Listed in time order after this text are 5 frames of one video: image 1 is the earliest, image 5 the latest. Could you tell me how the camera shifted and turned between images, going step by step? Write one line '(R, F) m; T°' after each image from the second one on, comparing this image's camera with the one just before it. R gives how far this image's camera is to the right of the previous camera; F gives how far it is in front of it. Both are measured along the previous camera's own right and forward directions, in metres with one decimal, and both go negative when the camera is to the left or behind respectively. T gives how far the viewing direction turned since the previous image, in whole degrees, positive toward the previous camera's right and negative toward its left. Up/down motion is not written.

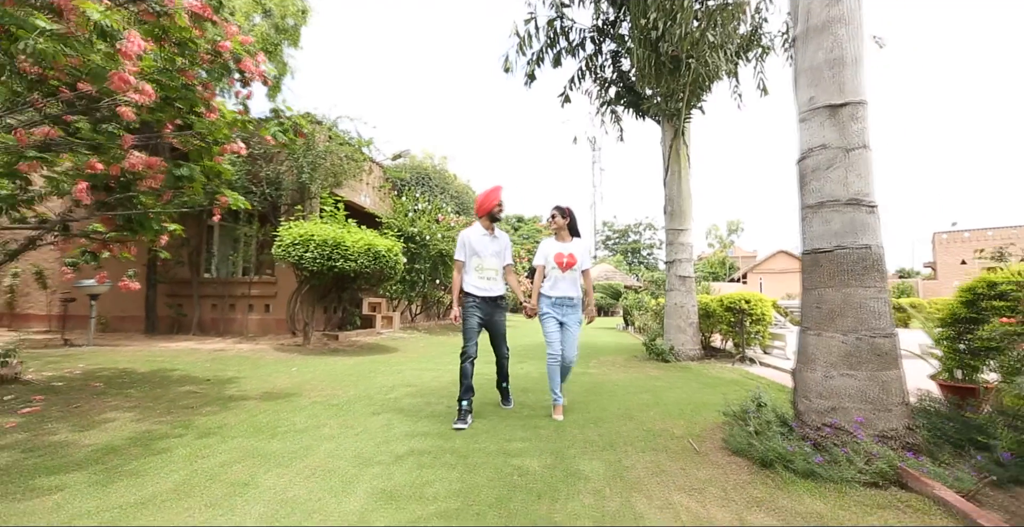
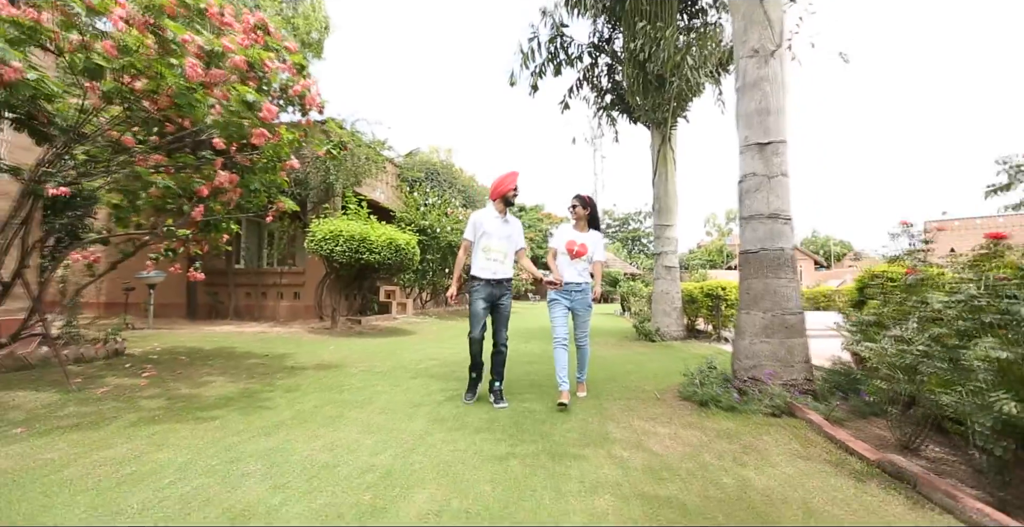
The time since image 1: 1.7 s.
(-0.1, -1.0) m; 0°
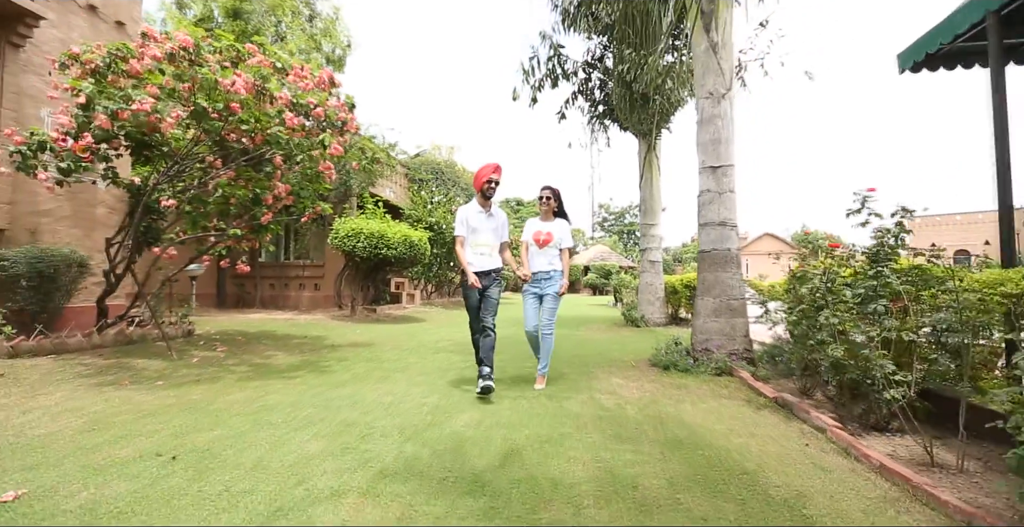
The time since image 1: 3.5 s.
(-0.1, -1.1) m; 0°
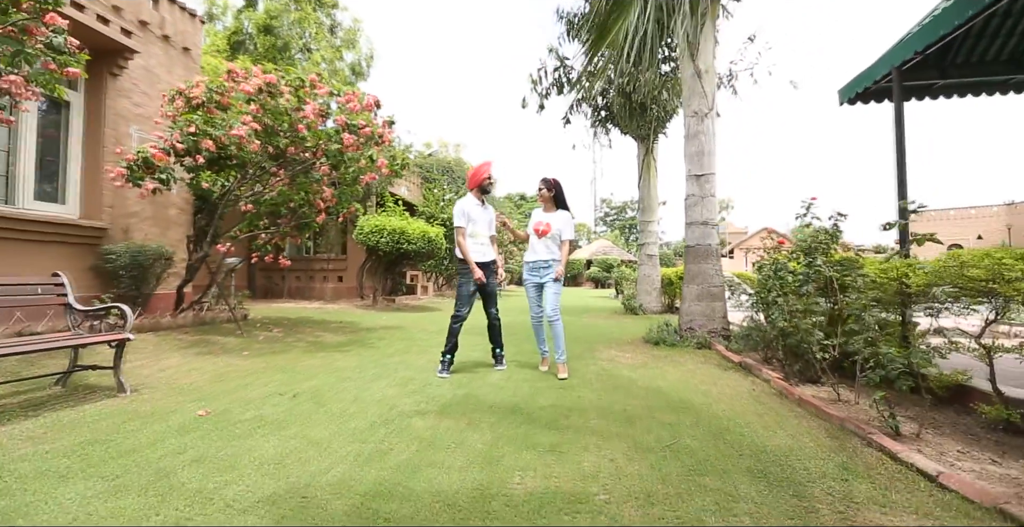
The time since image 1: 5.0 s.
(-0.2, -0.9) m; 0°
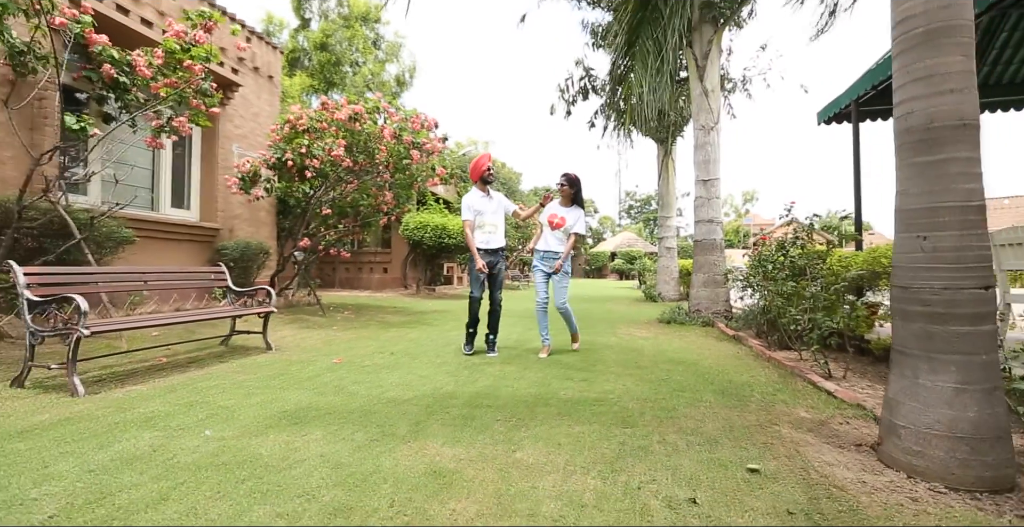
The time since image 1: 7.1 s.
(-0.1, -1.1) m; -3°
